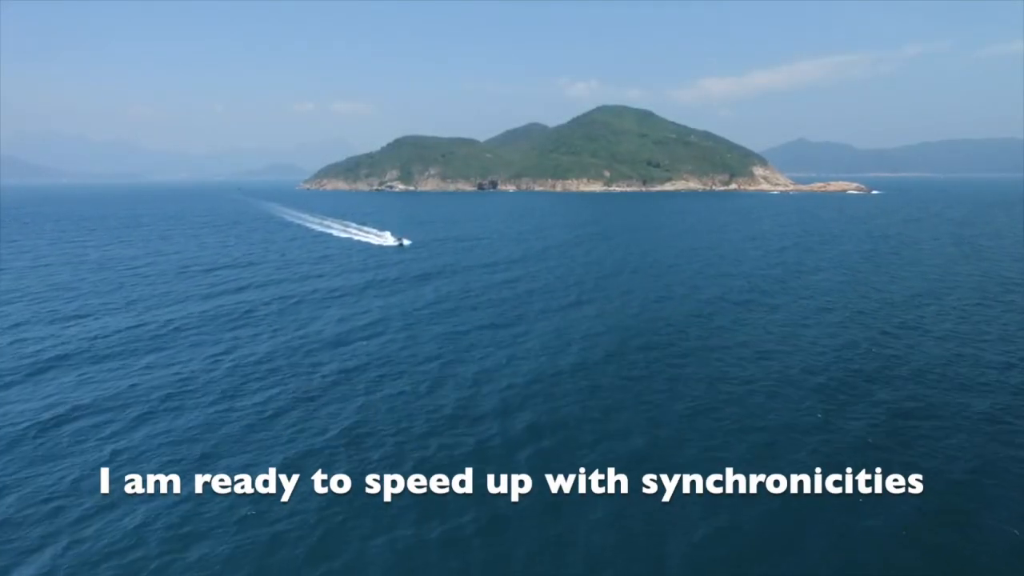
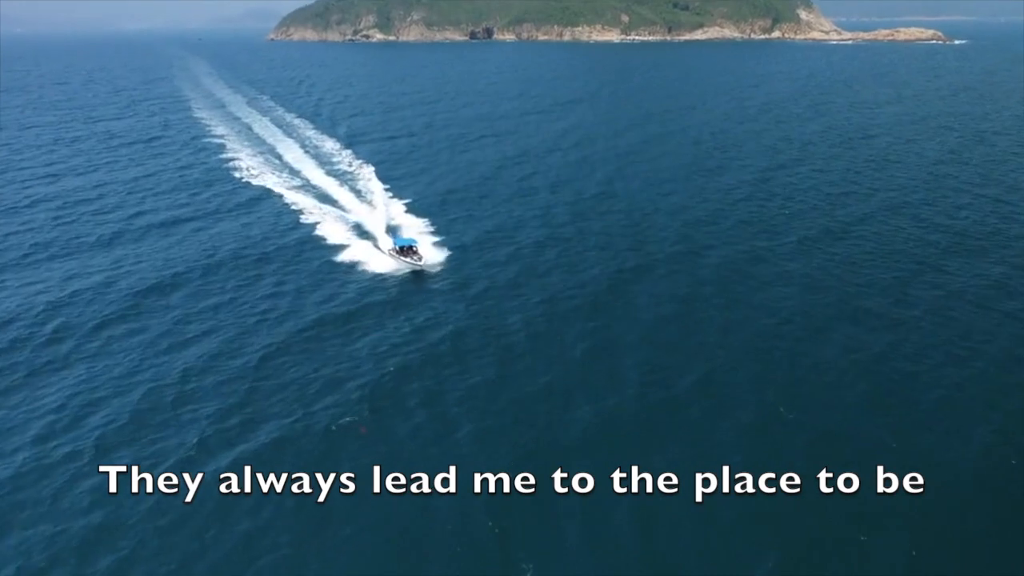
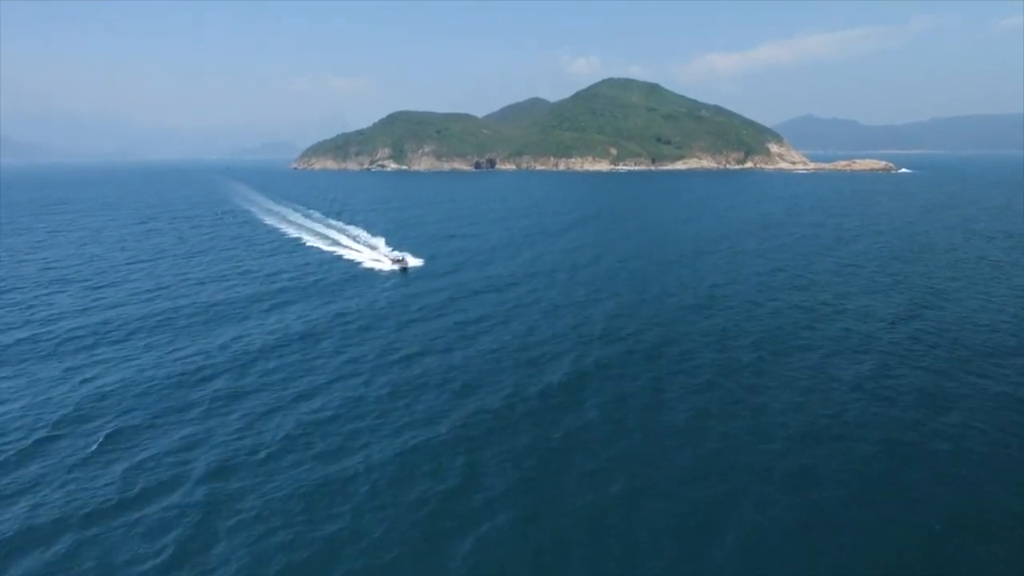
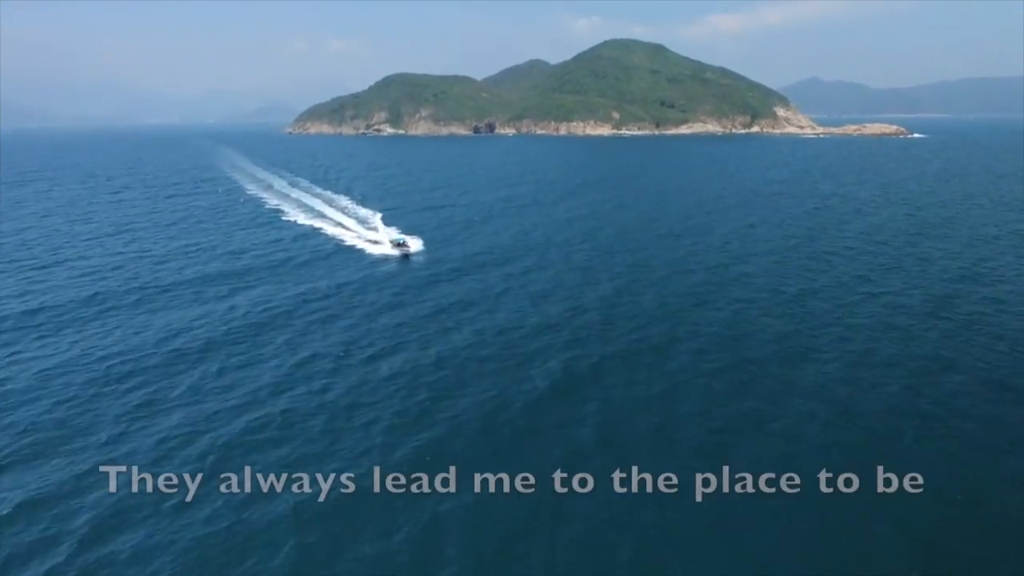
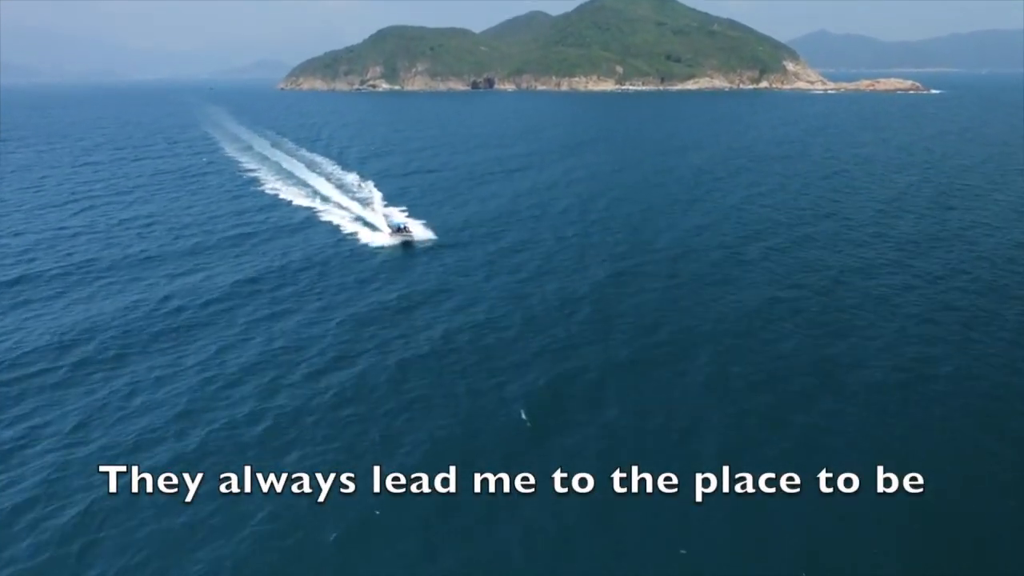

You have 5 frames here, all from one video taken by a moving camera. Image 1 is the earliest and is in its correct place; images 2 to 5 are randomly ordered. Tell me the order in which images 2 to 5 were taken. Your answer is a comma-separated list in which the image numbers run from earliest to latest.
3, 4, 5, 2
